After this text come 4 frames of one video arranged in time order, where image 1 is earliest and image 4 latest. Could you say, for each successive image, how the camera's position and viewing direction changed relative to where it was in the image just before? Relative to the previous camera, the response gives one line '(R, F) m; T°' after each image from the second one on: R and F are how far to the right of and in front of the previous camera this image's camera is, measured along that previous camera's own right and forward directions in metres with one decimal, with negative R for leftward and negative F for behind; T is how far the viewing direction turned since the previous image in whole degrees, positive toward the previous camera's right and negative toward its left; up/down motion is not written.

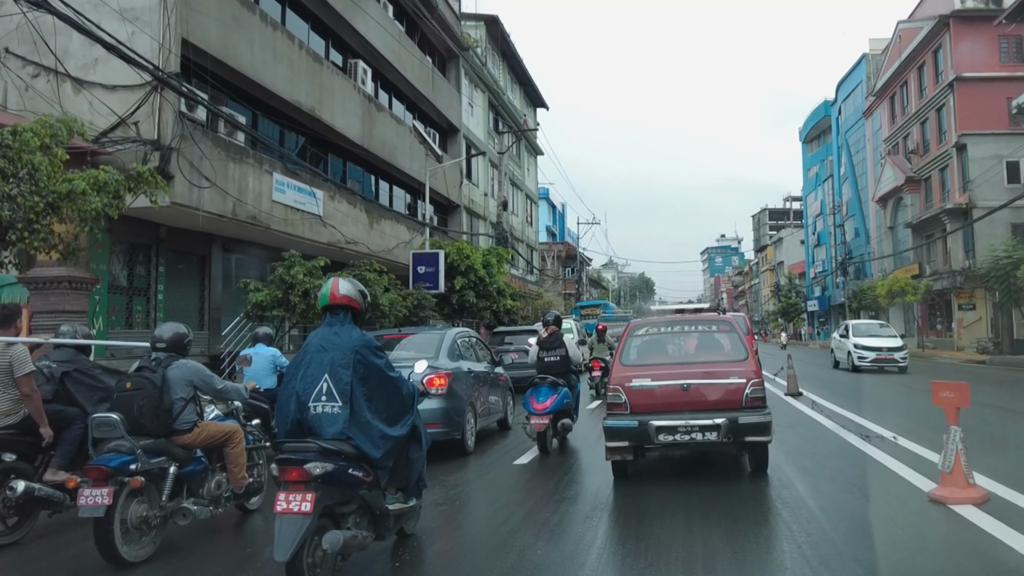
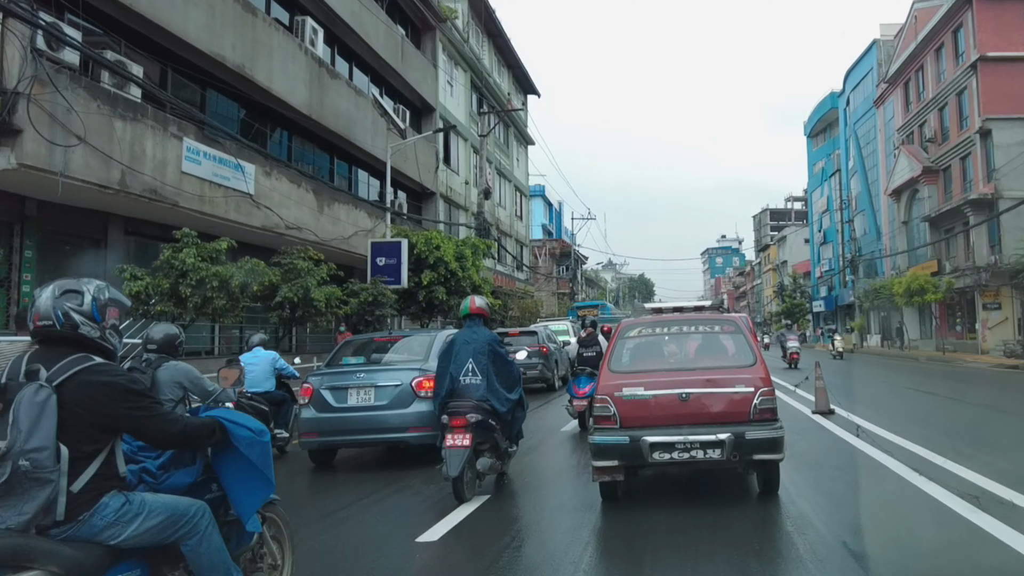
(+0.3, +1.1) m; 0°
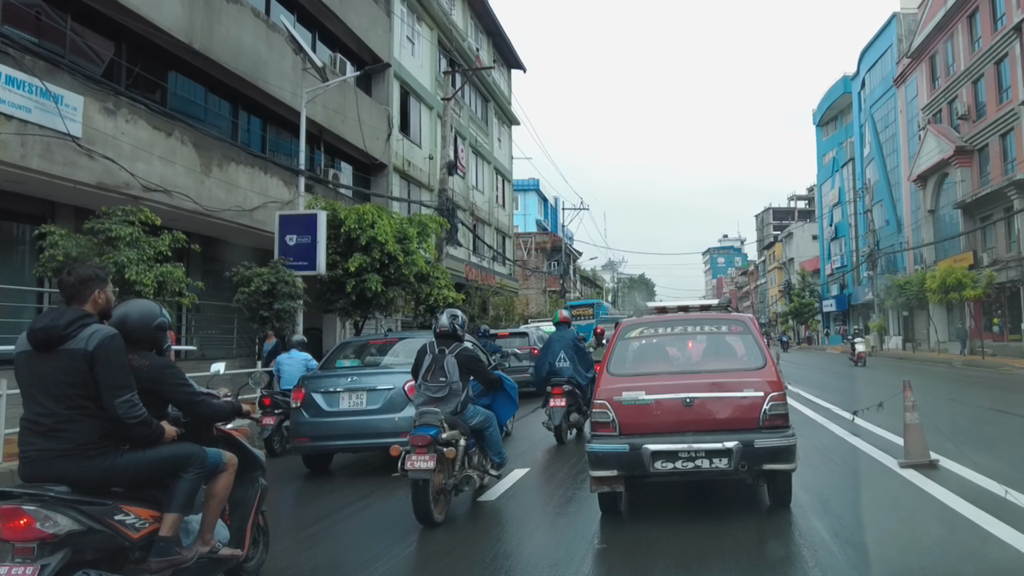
(+0.4, +1.7) m; 0°
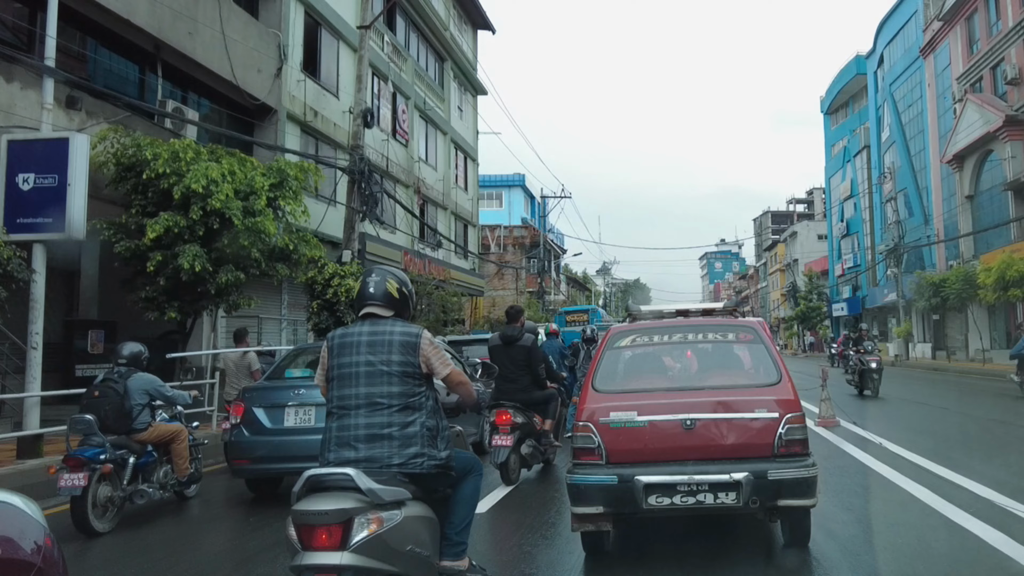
(+0.5, +2.3) m; 0°
